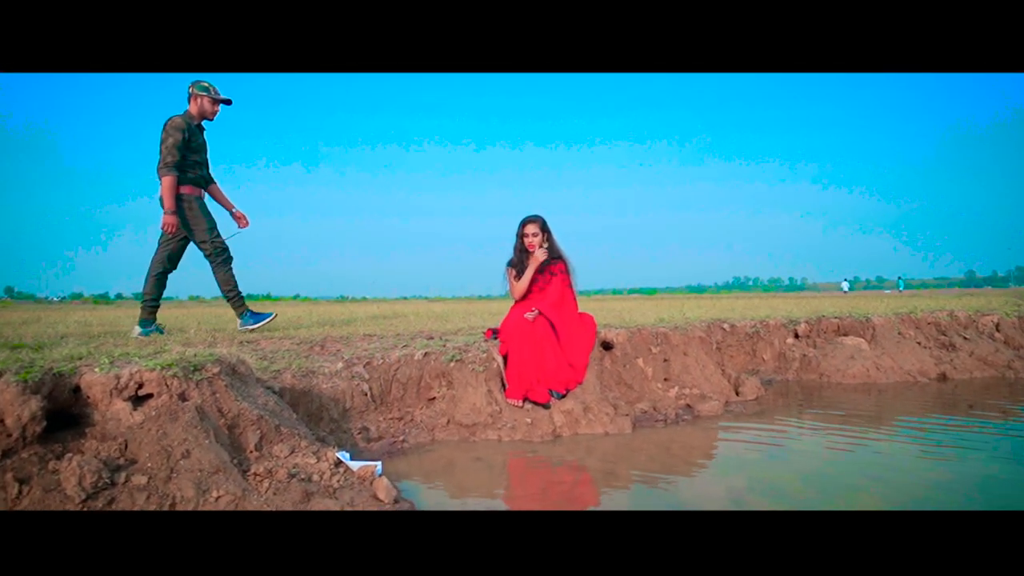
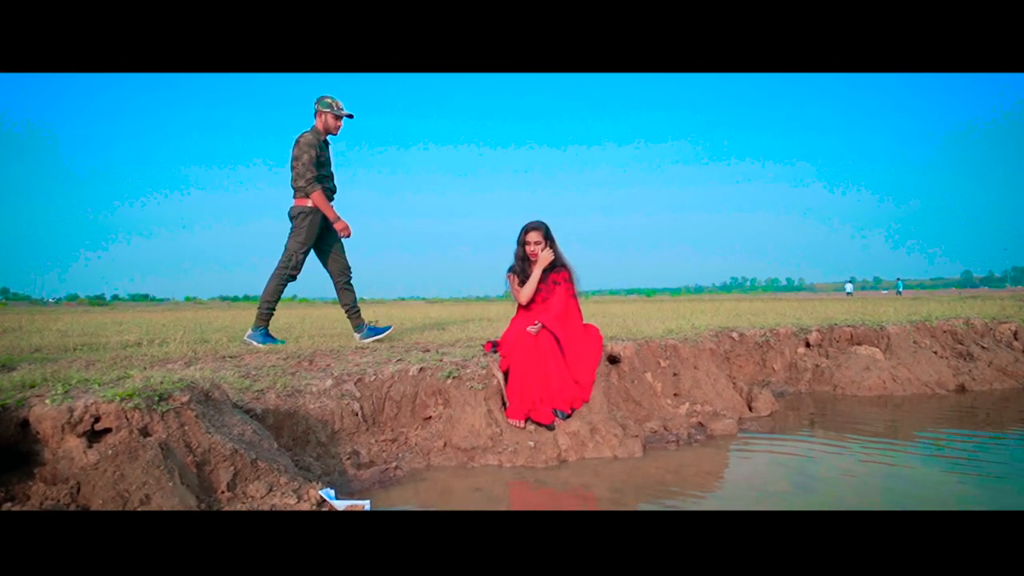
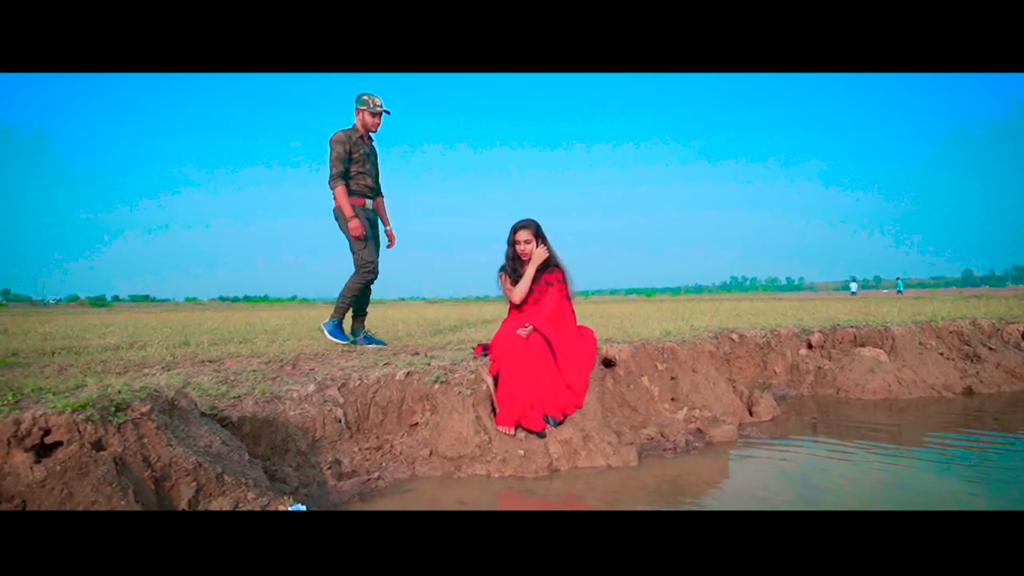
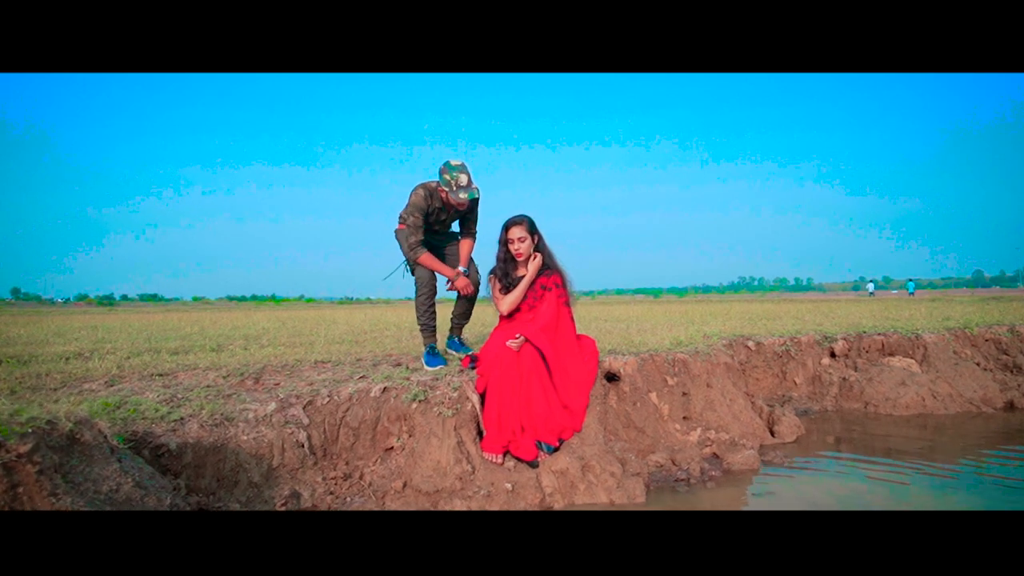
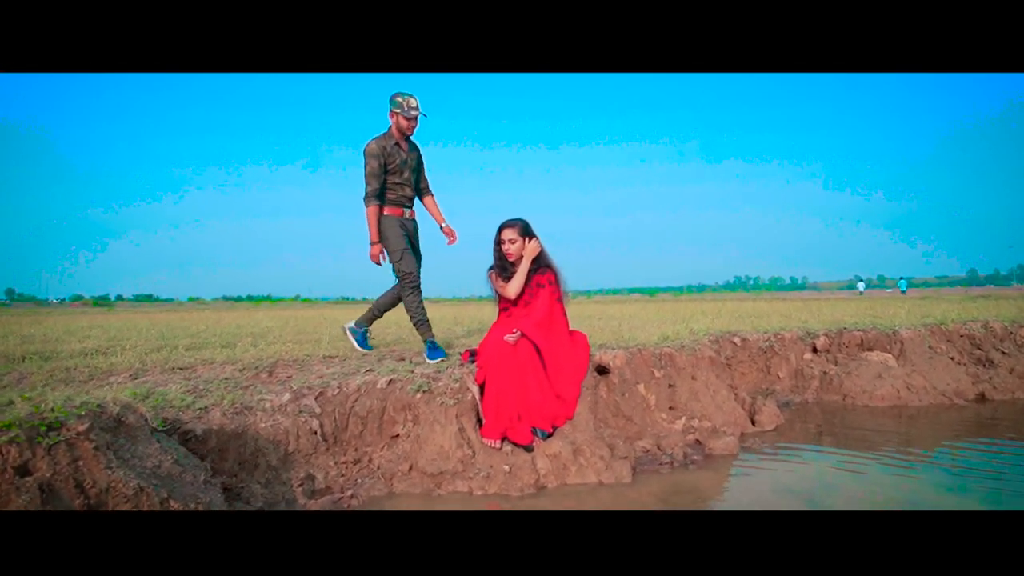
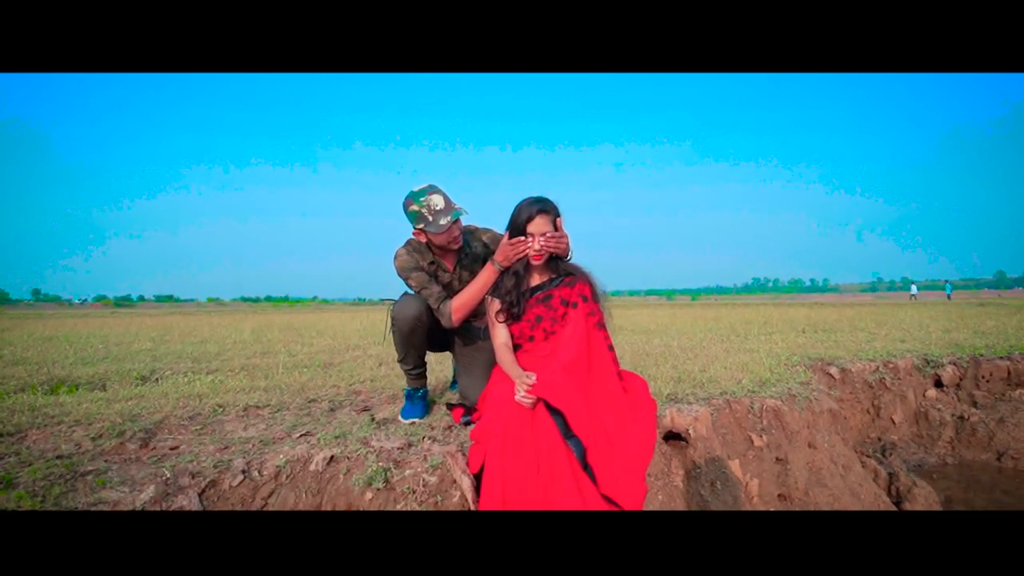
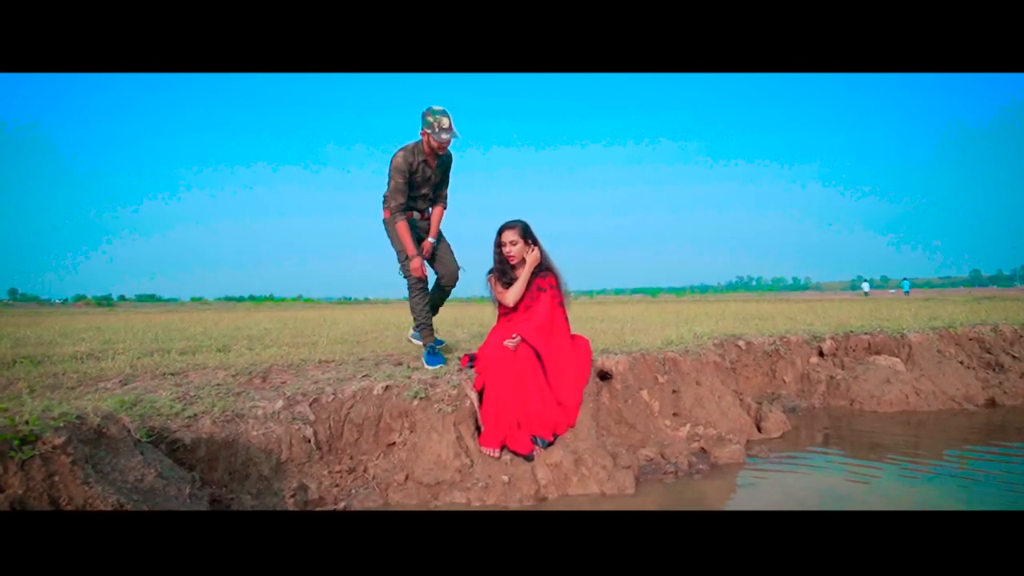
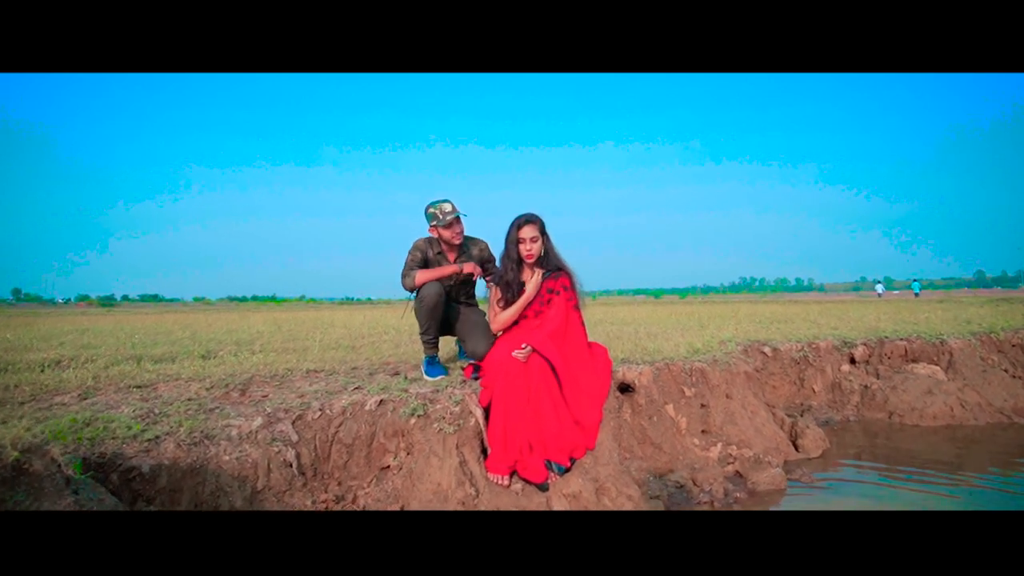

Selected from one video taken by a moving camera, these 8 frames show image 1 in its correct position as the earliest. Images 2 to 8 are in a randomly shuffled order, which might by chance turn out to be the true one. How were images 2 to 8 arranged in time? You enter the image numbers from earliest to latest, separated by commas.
2, 3, 5, 7, 4, 8, 6
